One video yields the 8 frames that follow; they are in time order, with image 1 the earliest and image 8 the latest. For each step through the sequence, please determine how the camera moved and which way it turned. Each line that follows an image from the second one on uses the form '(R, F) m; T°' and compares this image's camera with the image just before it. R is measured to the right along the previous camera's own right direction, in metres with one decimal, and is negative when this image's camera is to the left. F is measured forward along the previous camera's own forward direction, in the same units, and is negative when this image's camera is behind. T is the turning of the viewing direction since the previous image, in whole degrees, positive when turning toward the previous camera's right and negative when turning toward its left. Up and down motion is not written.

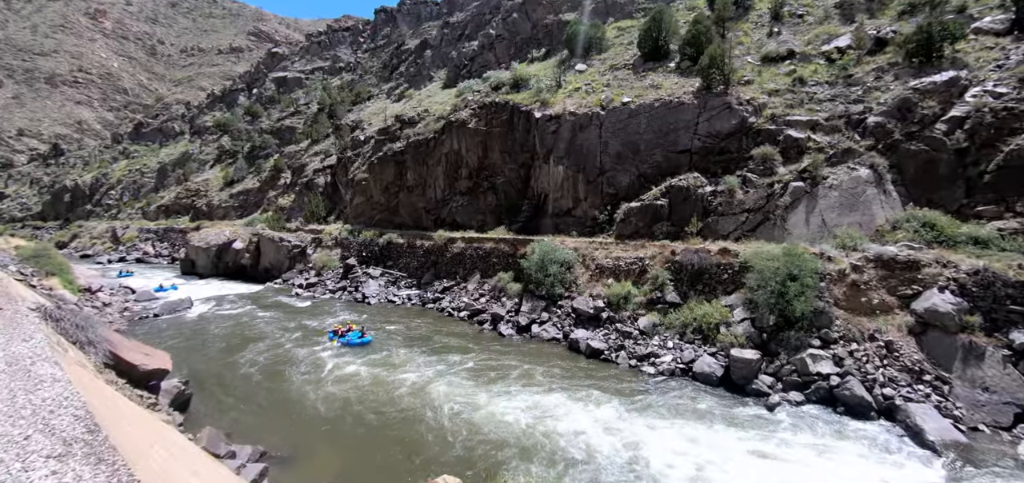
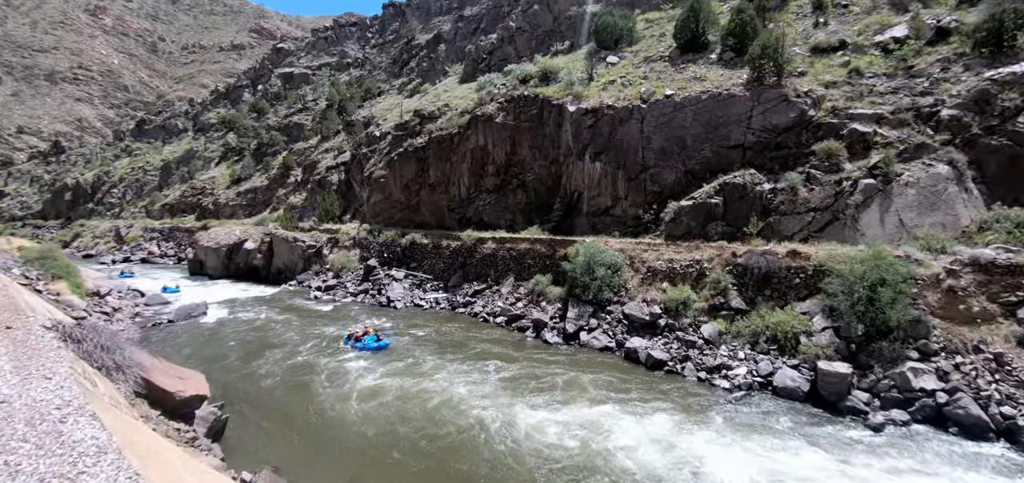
(-1.9, +1.4) m; 0°
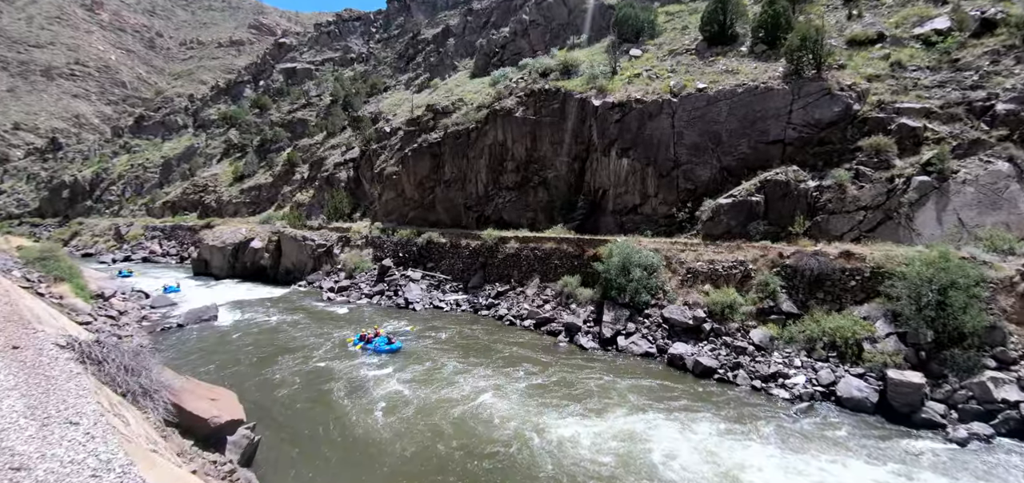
(-1.4, +1.0) m; 0°
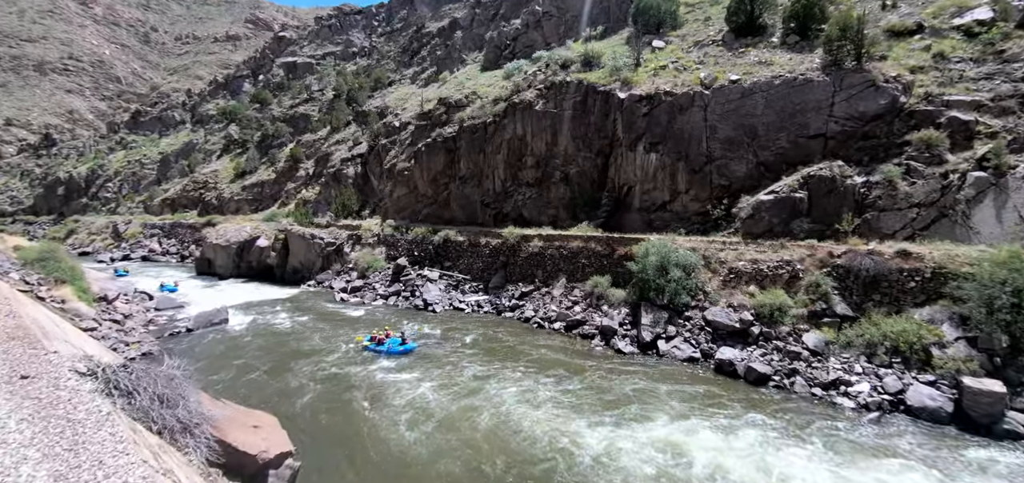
(-1.4, +0.9) m; 0°
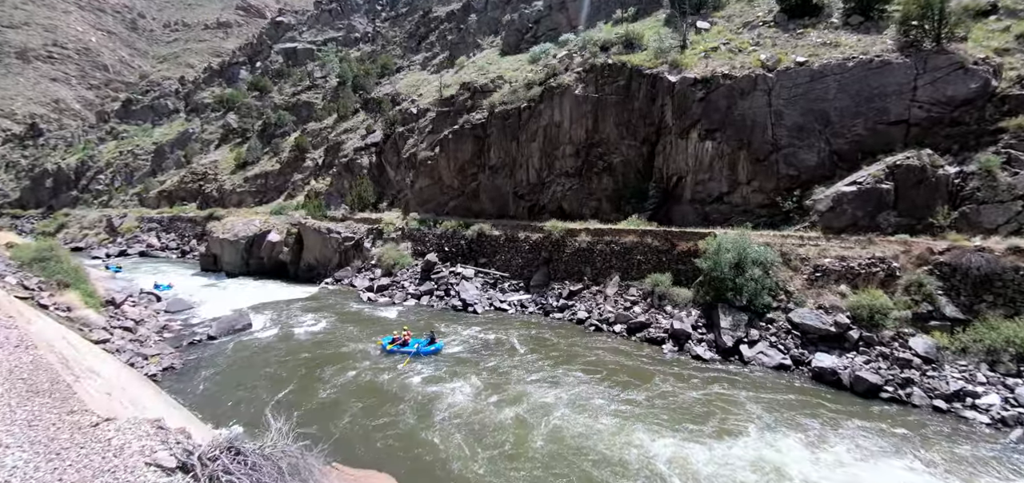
(-2.6, +1.6) m; +1°
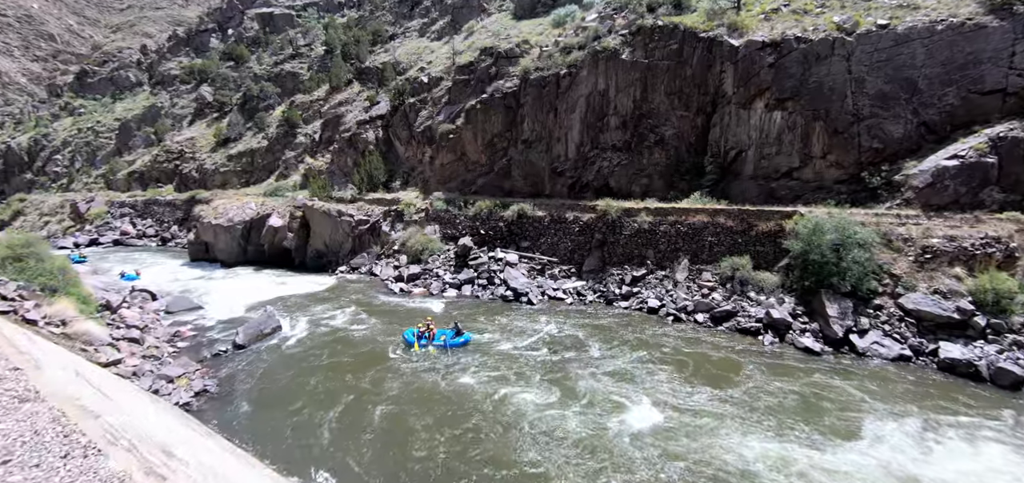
(-3.6, +2.0) m; +3°
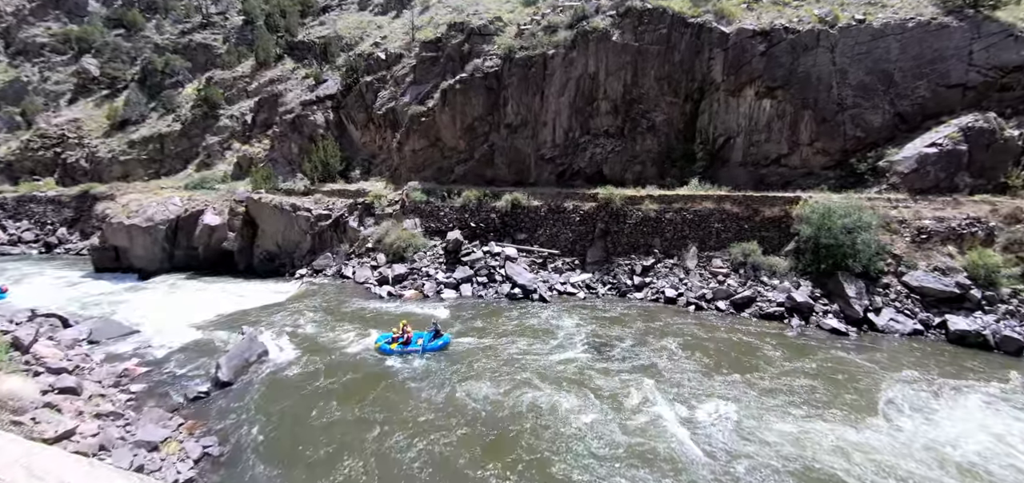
(-3.6, +1.5) m; +10°
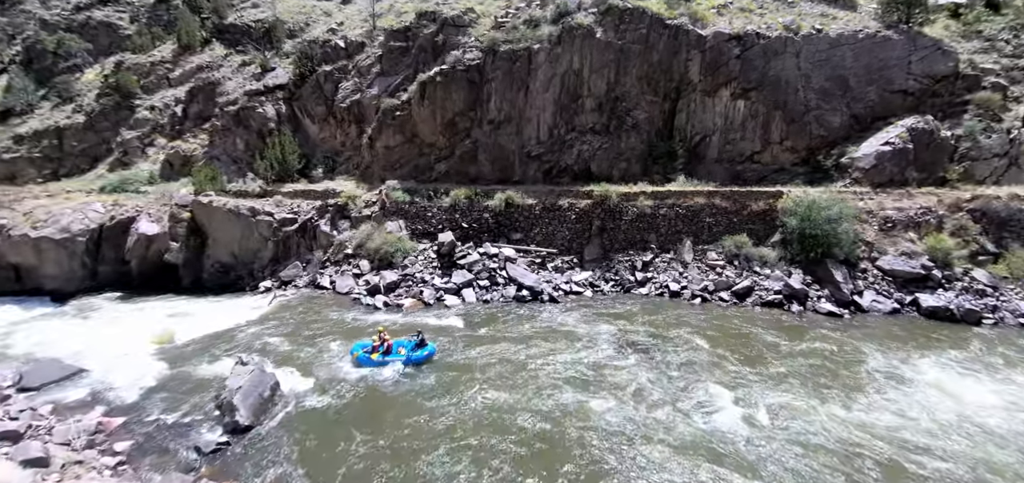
(-3.3, +0.7) m; +10°
